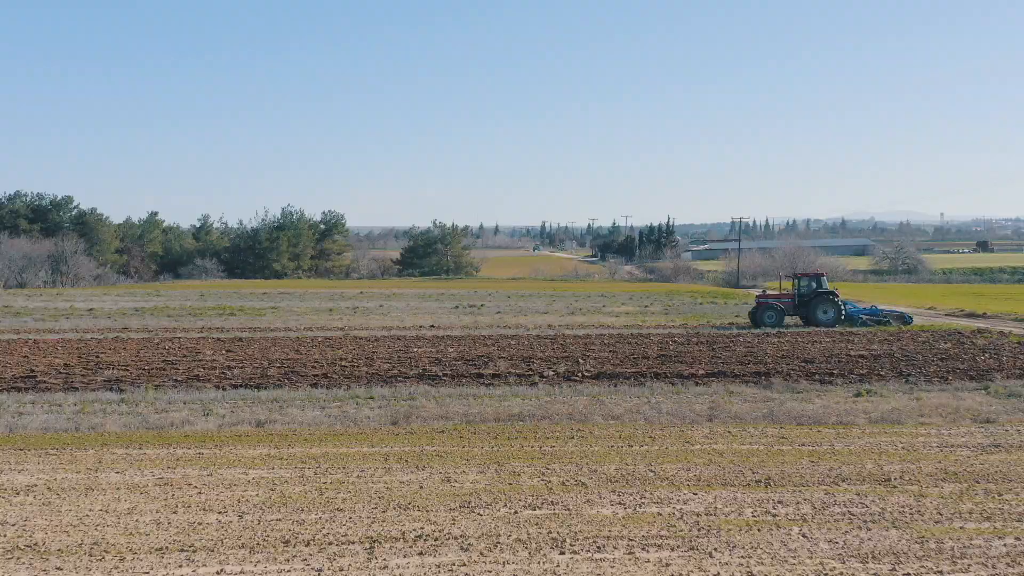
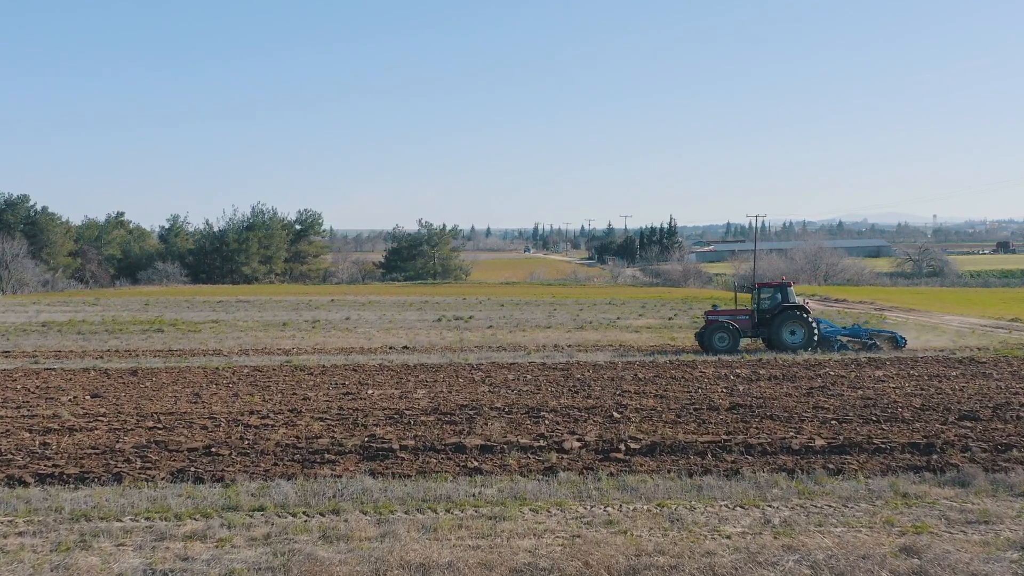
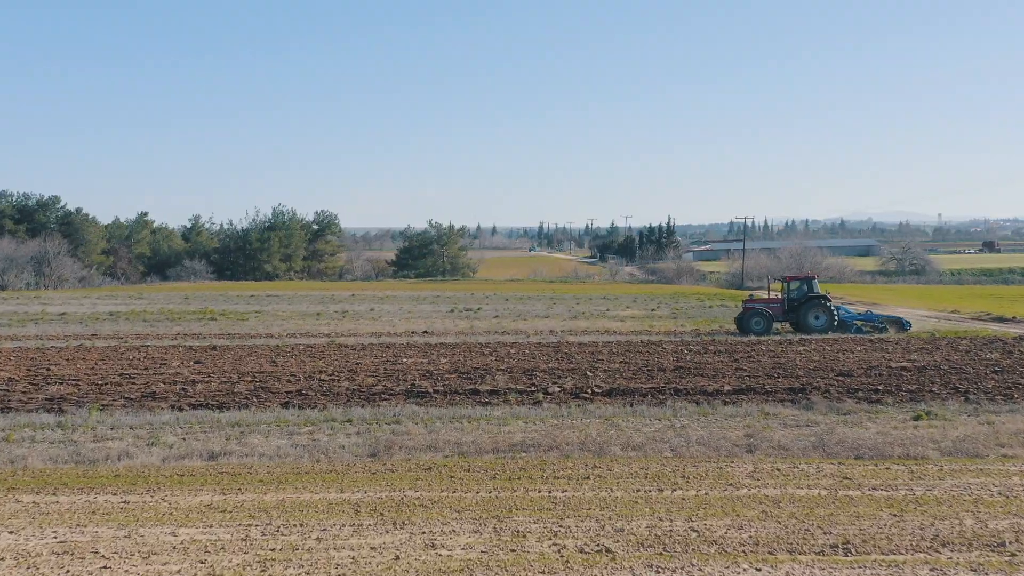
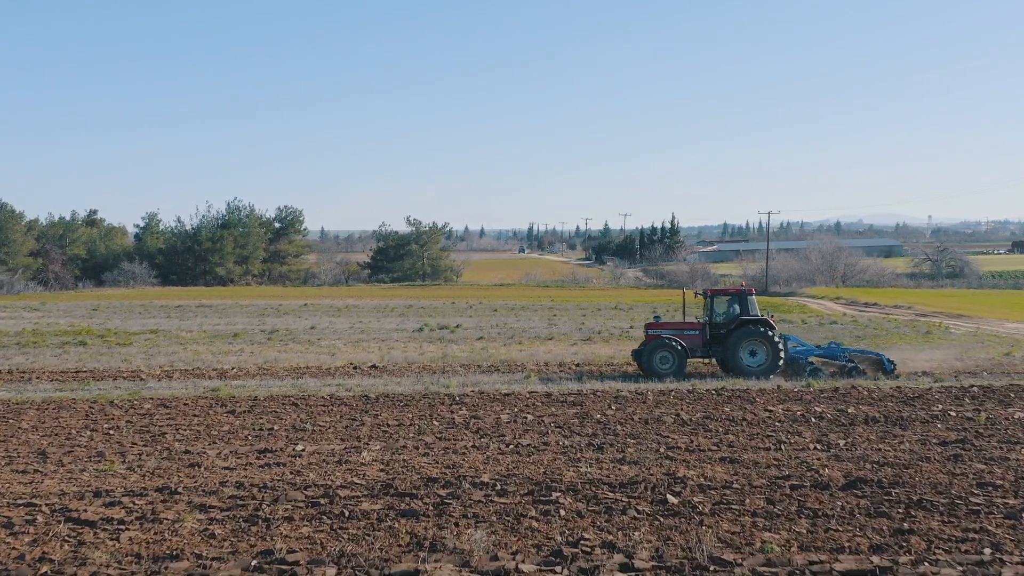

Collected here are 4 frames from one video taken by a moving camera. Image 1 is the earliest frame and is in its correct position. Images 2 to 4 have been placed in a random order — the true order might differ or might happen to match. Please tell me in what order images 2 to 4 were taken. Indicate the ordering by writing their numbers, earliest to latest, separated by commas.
3, 2, 4
